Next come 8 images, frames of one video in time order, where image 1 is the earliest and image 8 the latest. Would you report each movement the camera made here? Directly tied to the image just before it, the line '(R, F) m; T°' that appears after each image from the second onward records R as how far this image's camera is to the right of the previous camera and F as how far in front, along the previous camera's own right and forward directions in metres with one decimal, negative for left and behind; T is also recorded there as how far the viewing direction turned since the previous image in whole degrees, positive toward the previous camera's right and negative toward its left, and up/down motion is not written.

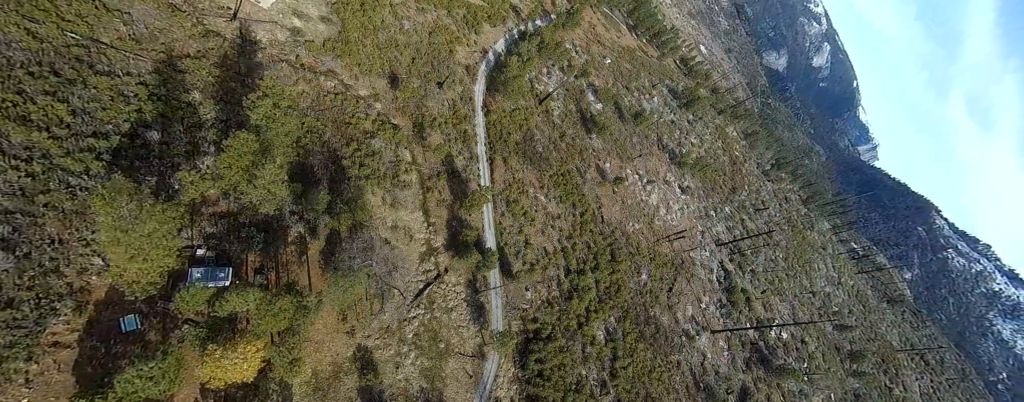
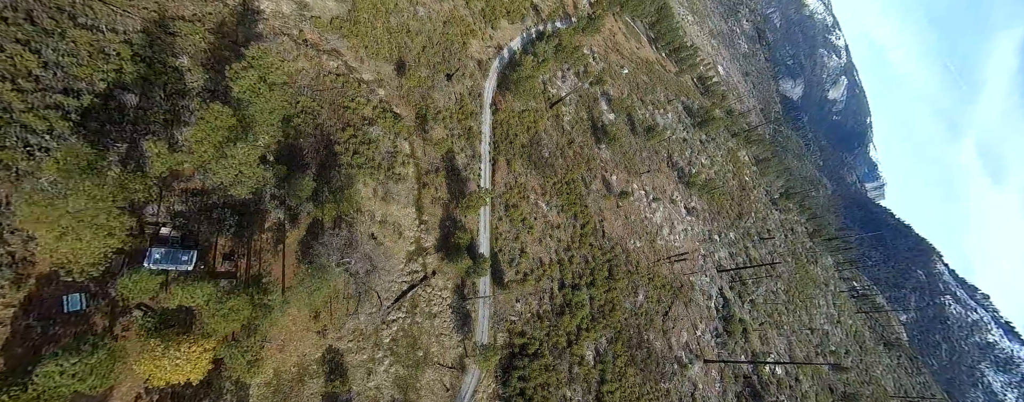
(+0.2, +1.9) m; 0°
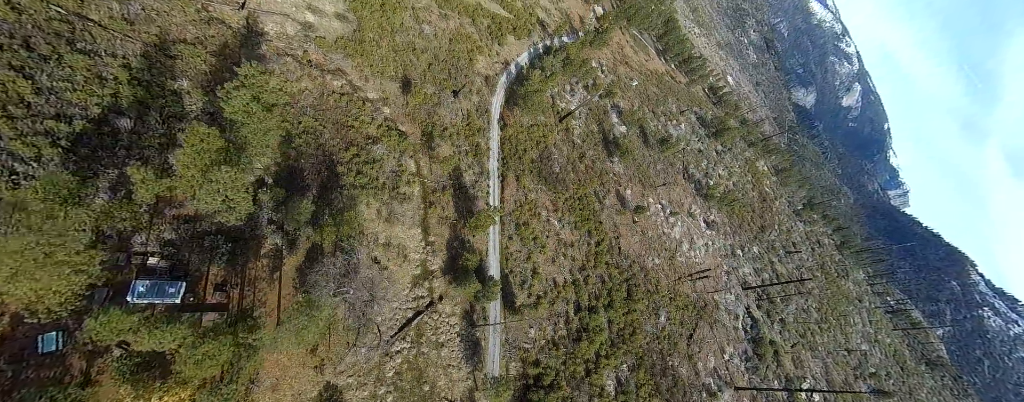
(0.0, +1.8) m; -2°
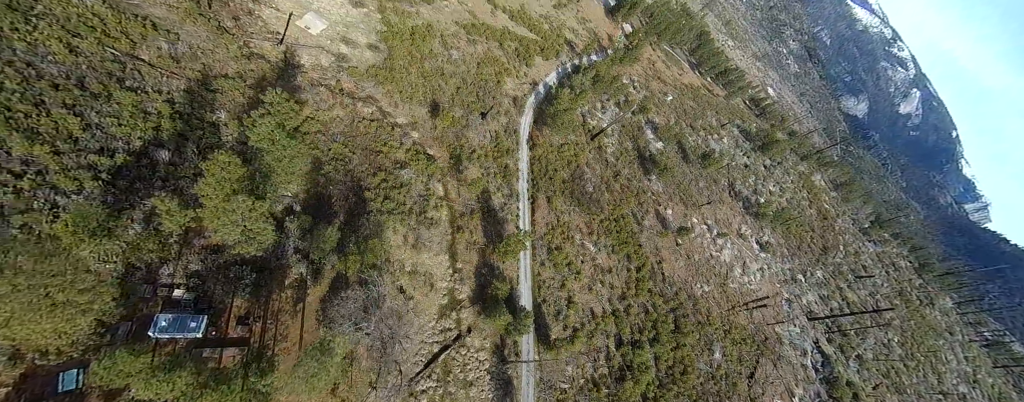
(-0.1, +1.8) m; -5°
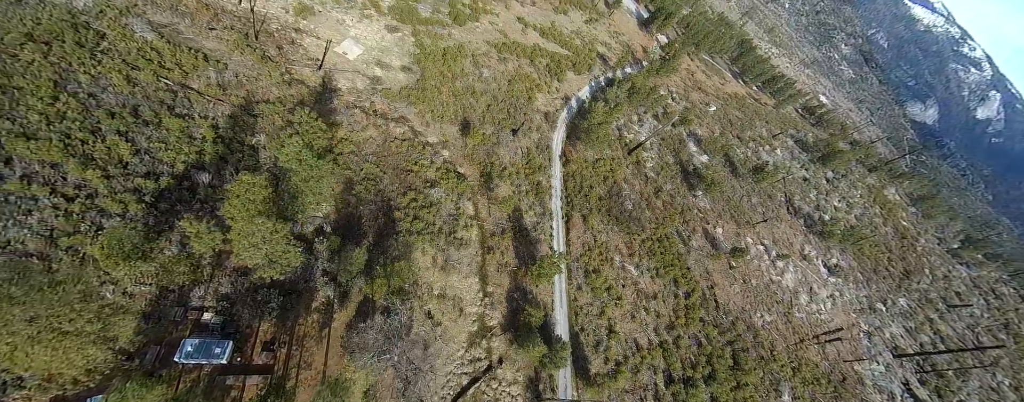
(-0.1, +1.6) m; -5°
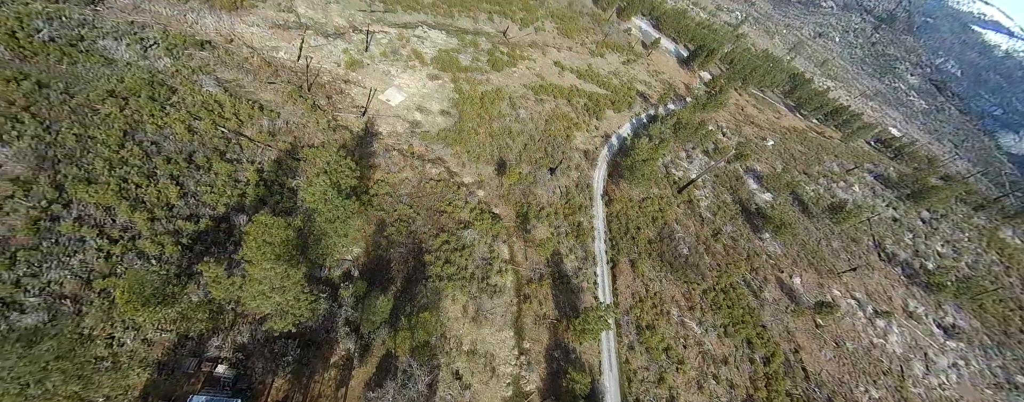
(0.0, +2.2) m; -6°
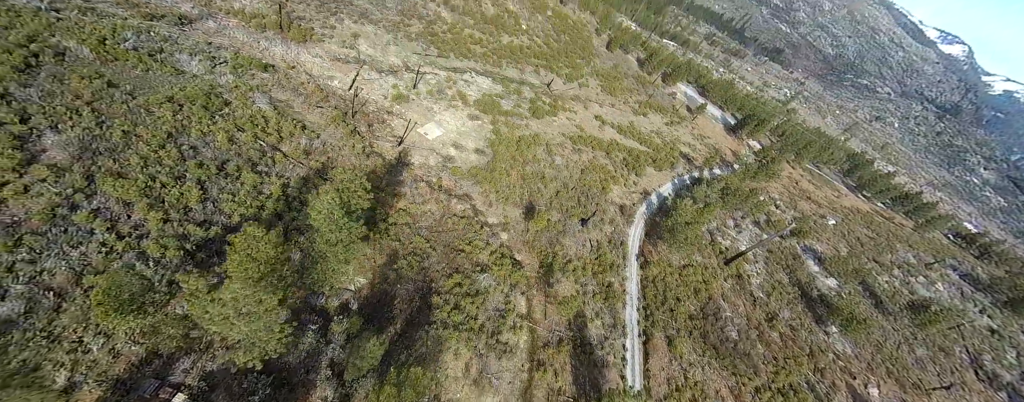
(+0.1, +2.2) m; -5°
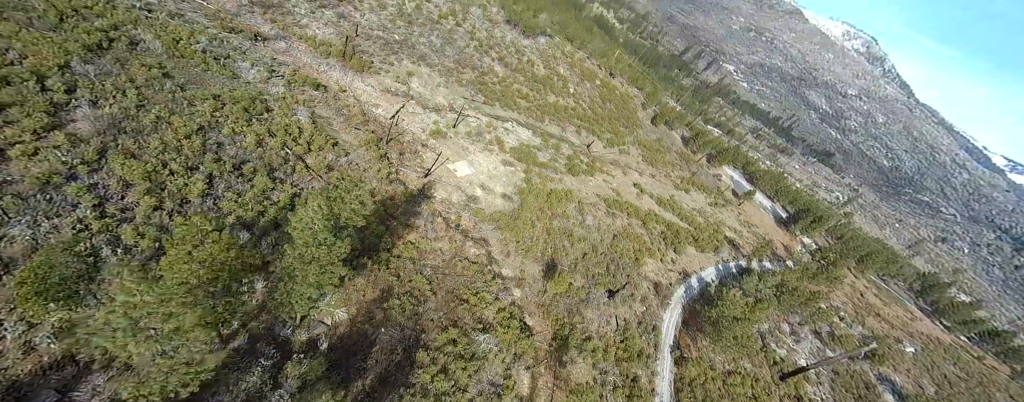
(+0.1, +2.9) m; -5°
